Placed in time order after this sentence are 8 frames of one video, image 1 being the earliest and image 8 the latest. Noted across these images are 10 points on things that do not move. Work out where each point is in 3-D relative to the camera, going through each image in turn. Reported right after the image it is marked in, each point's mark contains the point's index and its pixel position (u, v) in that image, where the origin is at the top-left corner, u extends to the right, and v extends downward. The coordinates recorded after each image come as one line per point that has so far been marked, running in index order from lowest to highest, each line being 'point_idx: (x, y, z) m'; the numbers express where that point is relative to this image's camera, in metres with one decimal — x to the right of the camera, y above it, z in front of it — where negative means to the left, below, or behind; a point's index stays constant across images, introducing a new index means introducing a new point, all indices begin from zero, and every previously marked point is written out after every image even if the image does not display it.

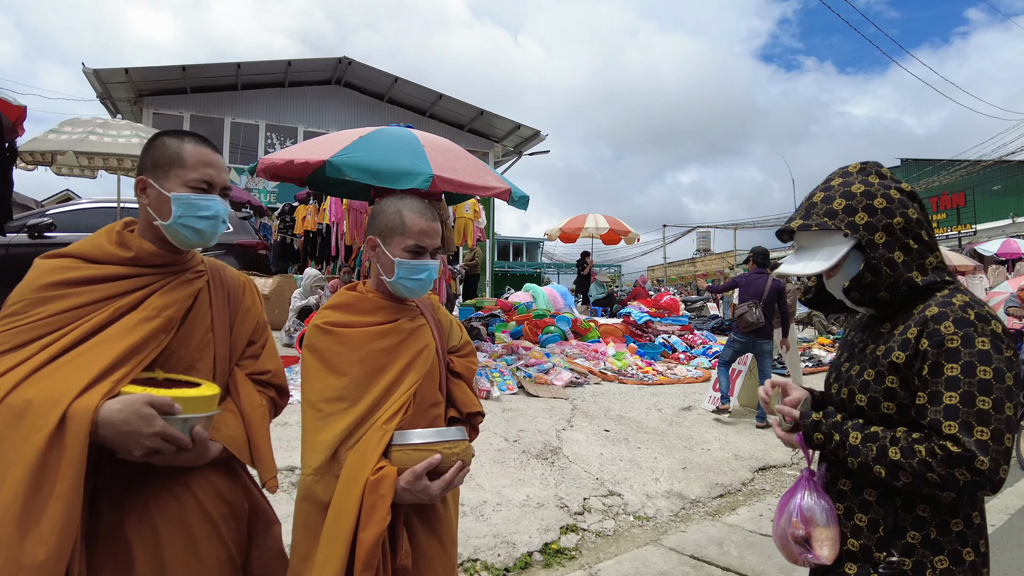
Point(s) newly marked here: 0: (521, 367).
0: (+0.1, -0.7, +5.8) m
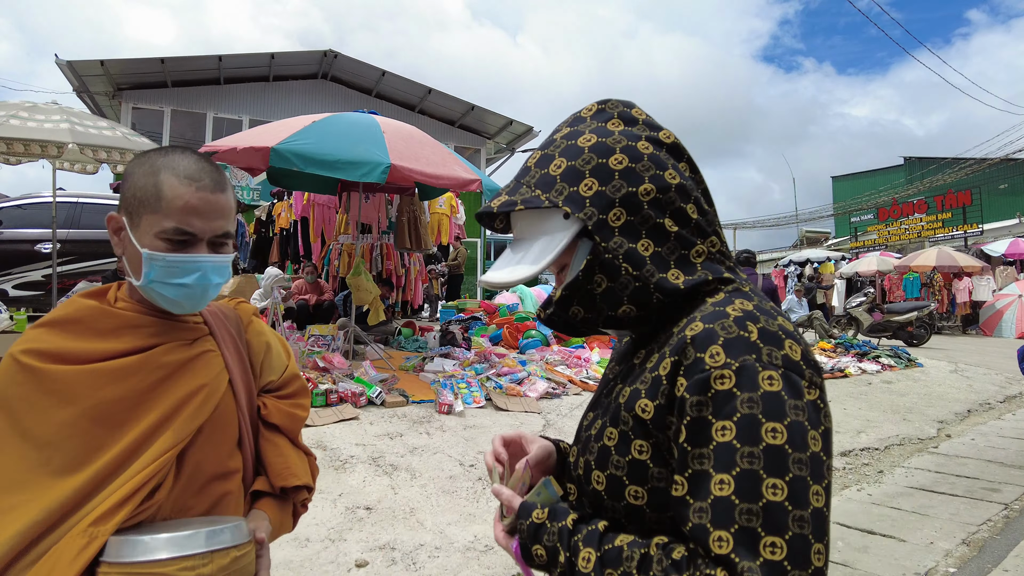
0: (-0.2, -0.7, +5.2) m
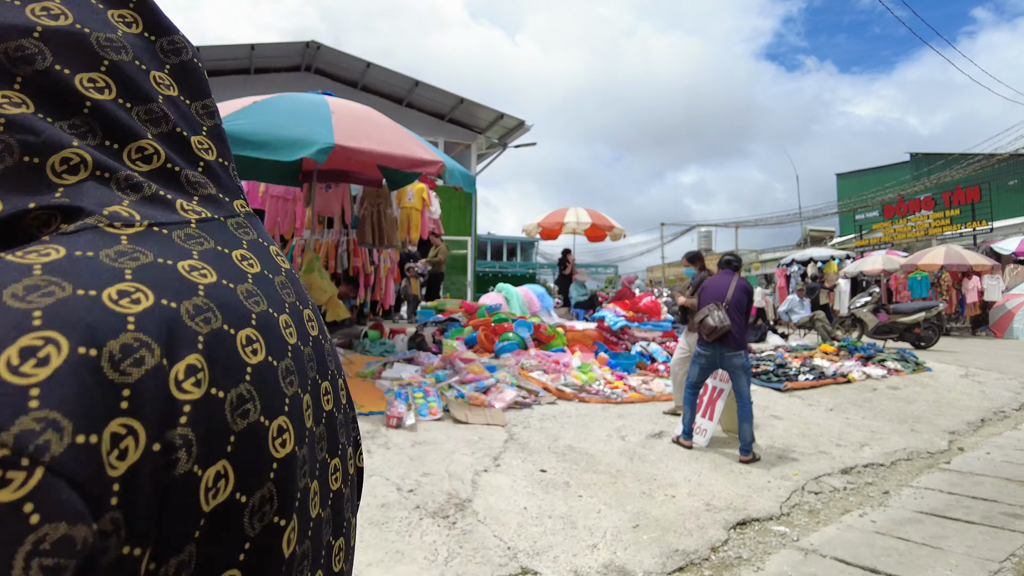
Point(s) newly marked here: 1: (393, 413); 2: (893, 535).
0: (-0.4, -0.7, +4.8) m
1: (-0.7, -0.8, +4.1) m
2: (+1.8, -1.2, +3.2) m
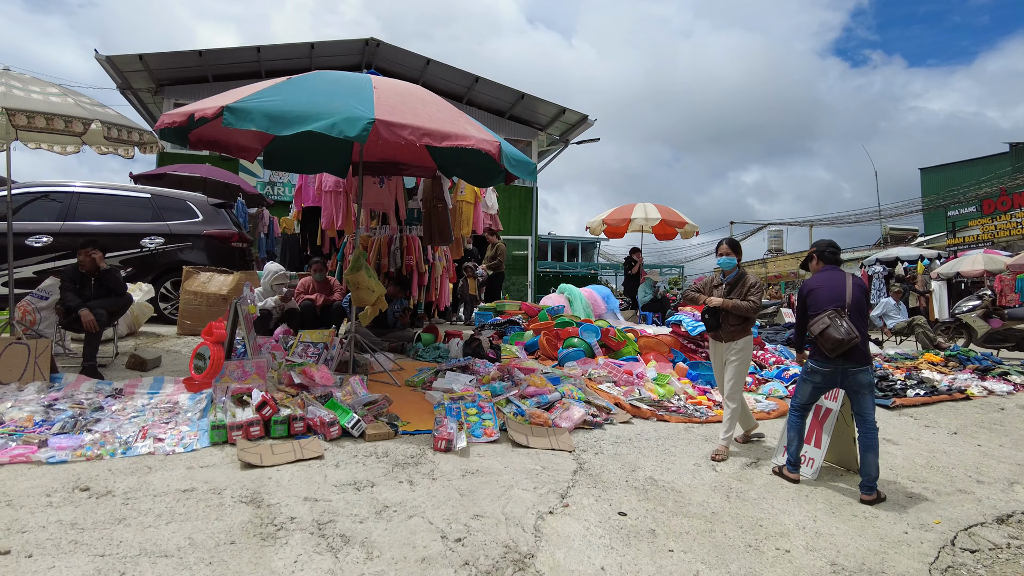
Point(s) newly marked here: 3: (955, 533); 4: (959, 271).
0: (0.0, -0.7, +4.1) m
1: (-0.4, -0.8, +3.5) m
2: (+2.1, -1.2, +2.3) m
3: (+2.1, -1.2, +3.1) m
4: (+8.6, +0.3, +12.7) m
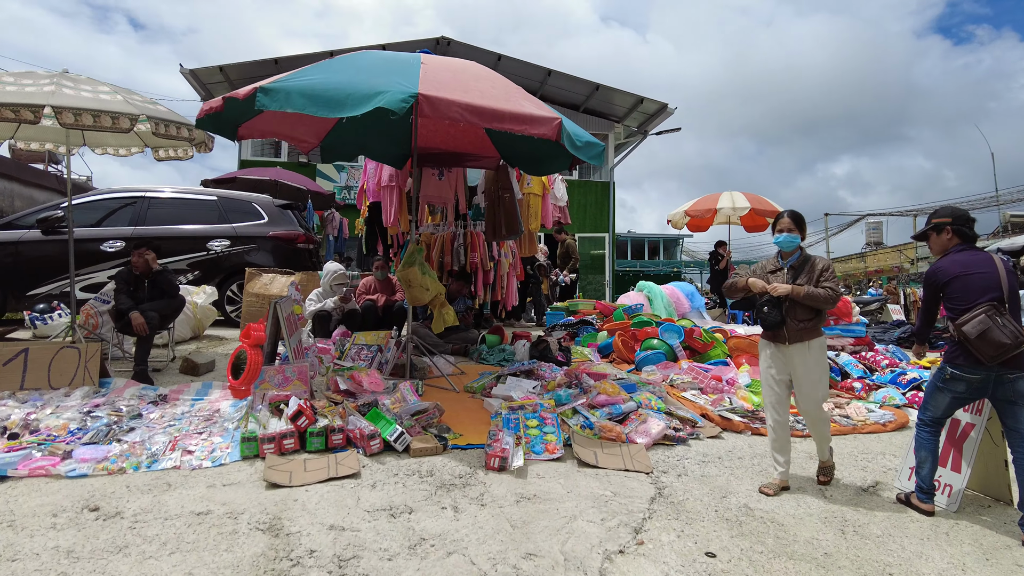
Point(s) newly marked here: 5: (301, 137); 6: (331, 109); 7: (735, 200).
0: (+0.4, -0.7, +3.6) m
1: (-0.1, -0.7, +3.0) m
2: (+2.2, -1.1, +1.6) m
3: (+2.3, -1.1, +2.4) m
4: (+9.9, +0.5, +11.1) m
5: (-1.7, +1.2, +5.4) m
6: (-0.9, +0.9, +3.4) m
7: (+3.1, +1.2, +9.3) m
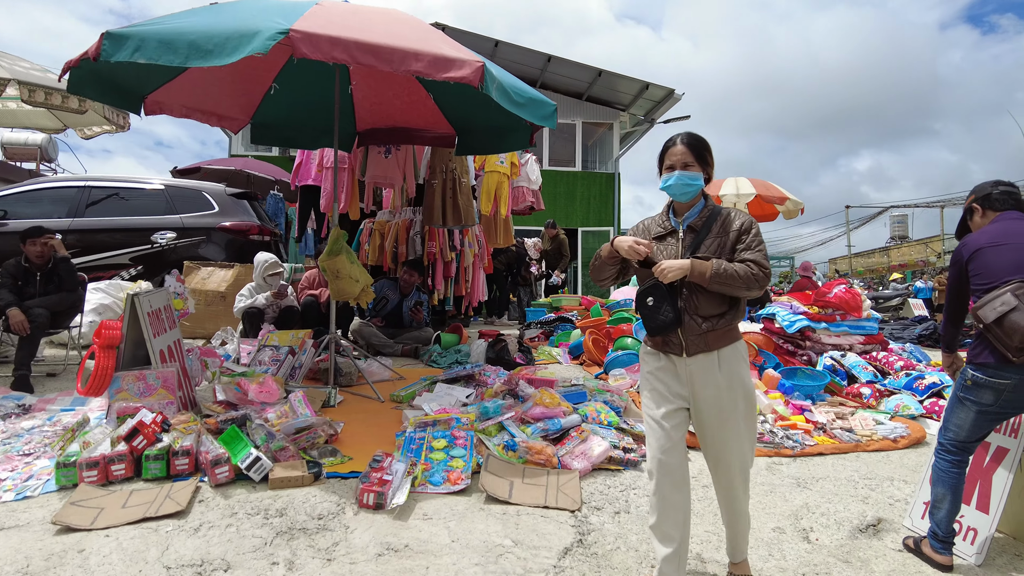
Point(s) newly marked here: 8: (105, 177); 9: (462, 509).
0: (0.0, -0.6, +2.9) m
1: (-0.5, -0.7, +2.3) m
2: (+1.8, -1.0, +0.8) m
3: (+1.9, -1.0, +1.6) m
4: (+9.8, +0.6, +10.1) m
5: (-2.1, +1.3, +4.8) m
6: (-1.3, +1.0, +2.7) m
7: (+2.9, +1.3, +8.5) m
8: (-4.1, +1.1, +6.7) m
9: (-0.2, -0.8, +2.3) m
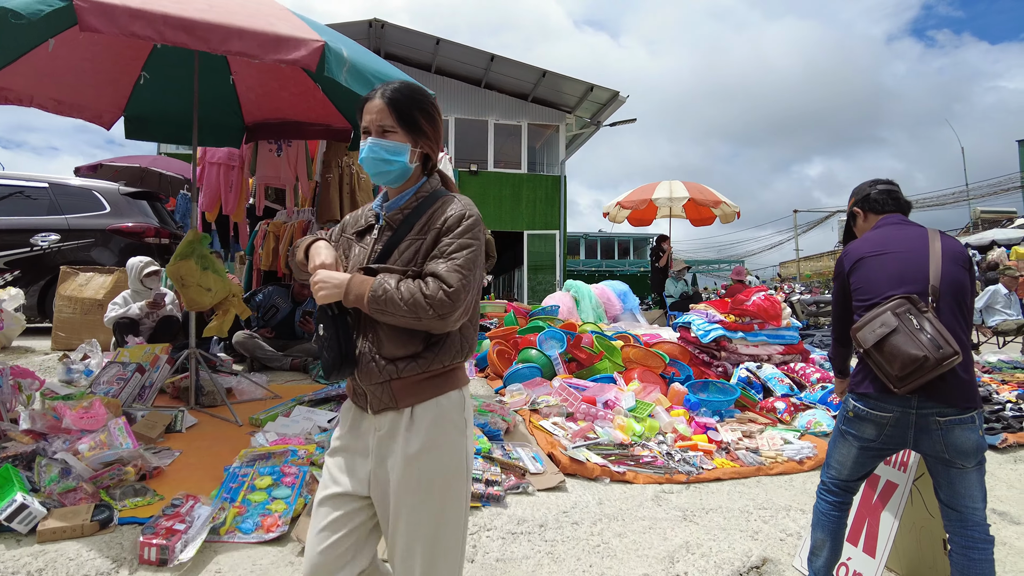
0: (-0.6, -0.6, +2.5) m
1: (-1.0, -0.7, +1.9) m
2: (+1.3, -1.1, +0.6) m
3: (+1.4, -1.1, +1.3) m
4: (+8.8, +0.5, +10.3) m
5: (-2.7, +1.2, +4.3) m
6: (-1.9, +0.9, +2.3) m
7: (+2.0, +1.2, +8.3) m
8: (-4.9, +1.1, +6.1) m
9: (-0.7, -0.8, +1.9) m
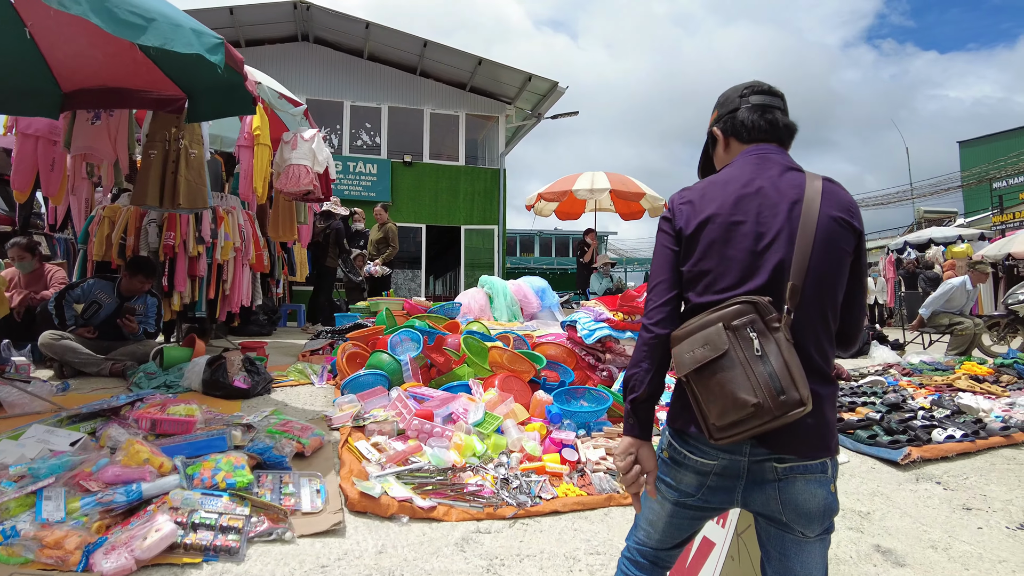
0: (-1.4, -0.6, +1.9) m
1: (-1.8, -0.7, +1.3) m
2: (+0.7, -1.1, 0.0) m
3: (+0.7, -1.0, +0.8) m
4: (+7.6, +0.5, +10.1) m
5: (-3.6, +1.3, +3.6) m
6: (-2.6, +1.0, +1.6) m
7: (+1.0, +1.3, +7.8) m
8: (-5.8, +1.1, +5.2) m
9: (-1.4, -0.8, +1.3) m
